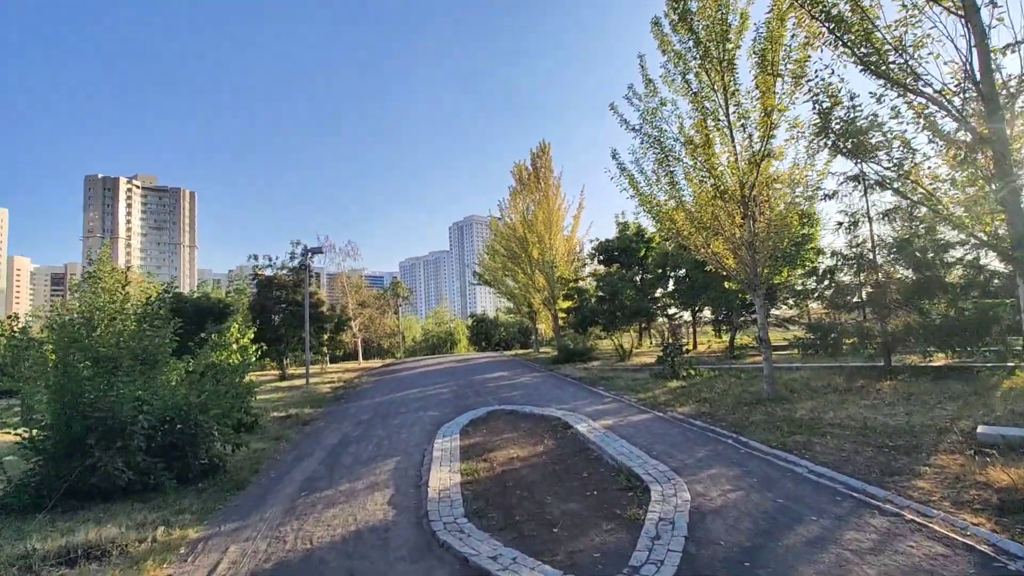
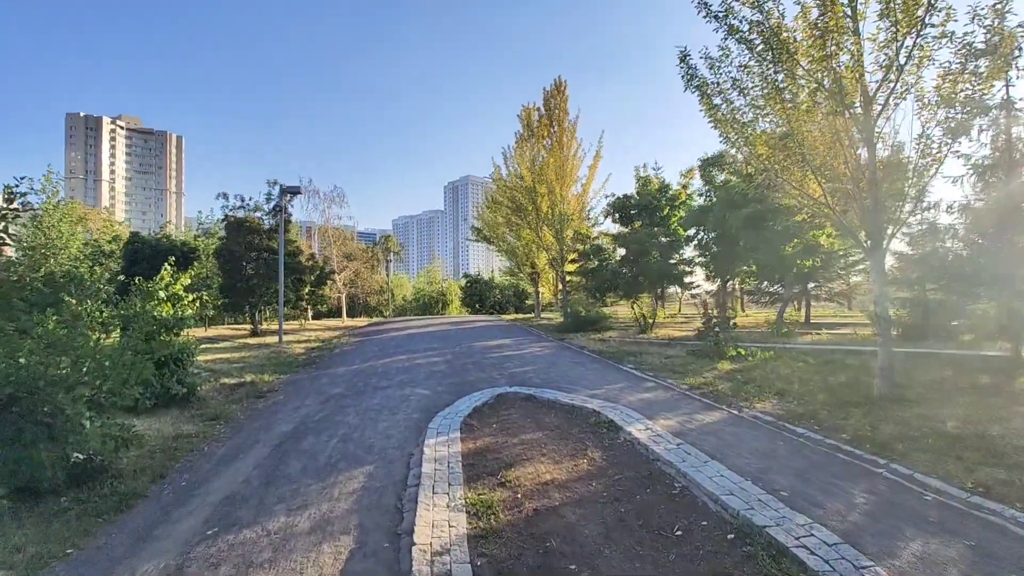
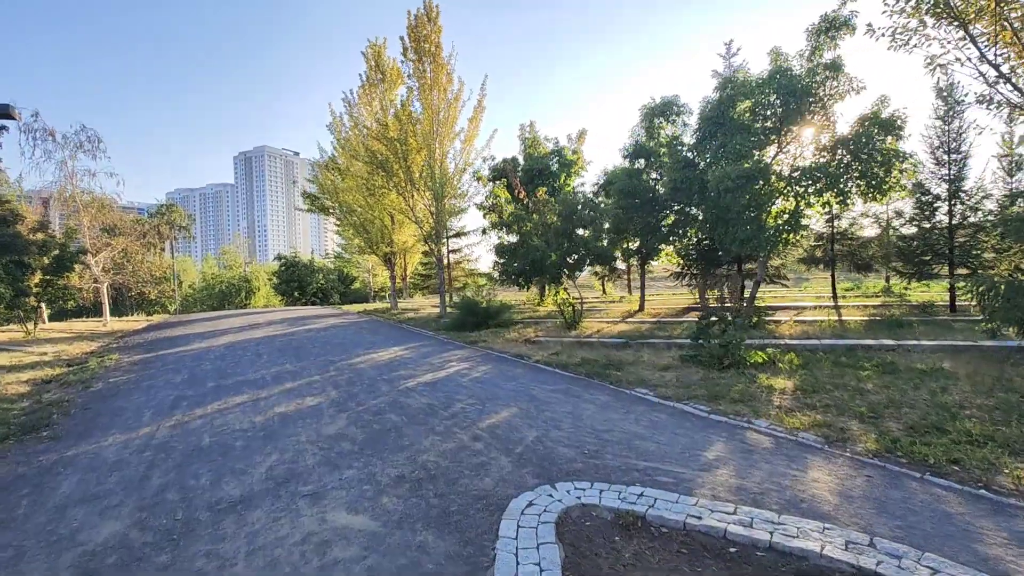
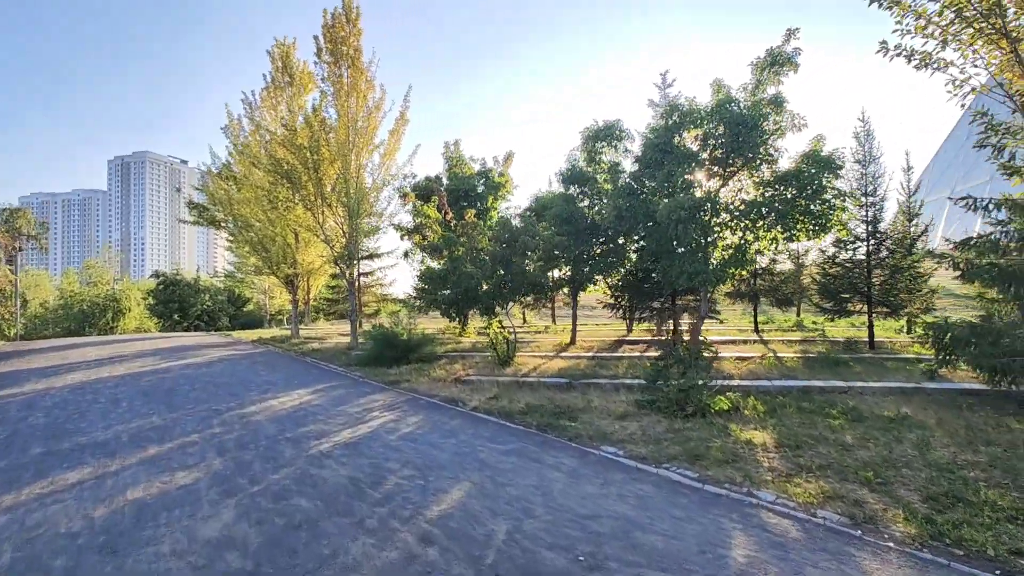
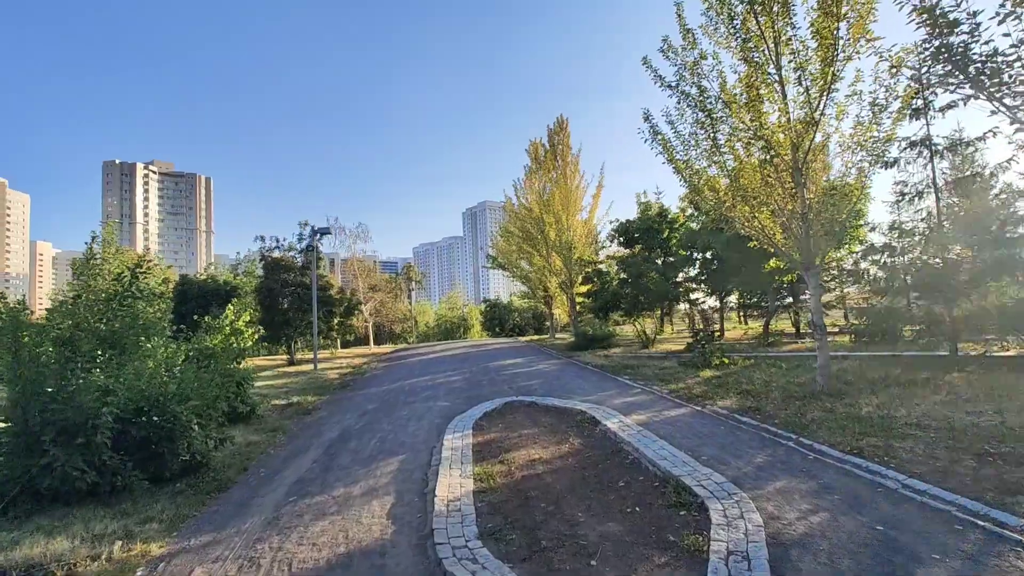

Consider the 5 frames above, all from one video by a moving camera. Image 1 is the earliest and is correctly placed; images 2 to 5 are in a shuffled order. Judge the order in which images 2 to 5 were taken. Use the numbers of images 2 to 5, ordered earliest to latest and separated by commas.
5, 2, 3, 4
